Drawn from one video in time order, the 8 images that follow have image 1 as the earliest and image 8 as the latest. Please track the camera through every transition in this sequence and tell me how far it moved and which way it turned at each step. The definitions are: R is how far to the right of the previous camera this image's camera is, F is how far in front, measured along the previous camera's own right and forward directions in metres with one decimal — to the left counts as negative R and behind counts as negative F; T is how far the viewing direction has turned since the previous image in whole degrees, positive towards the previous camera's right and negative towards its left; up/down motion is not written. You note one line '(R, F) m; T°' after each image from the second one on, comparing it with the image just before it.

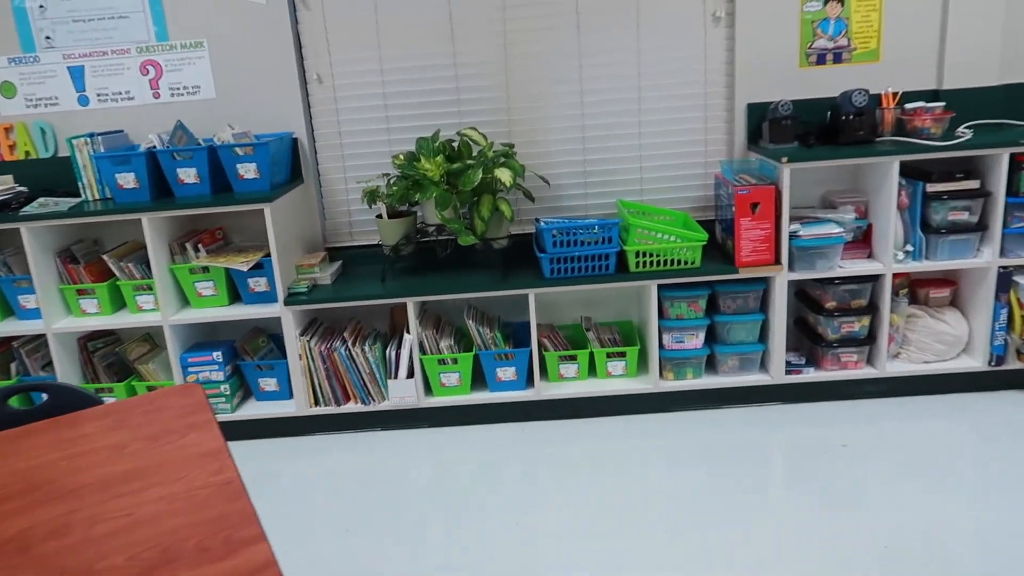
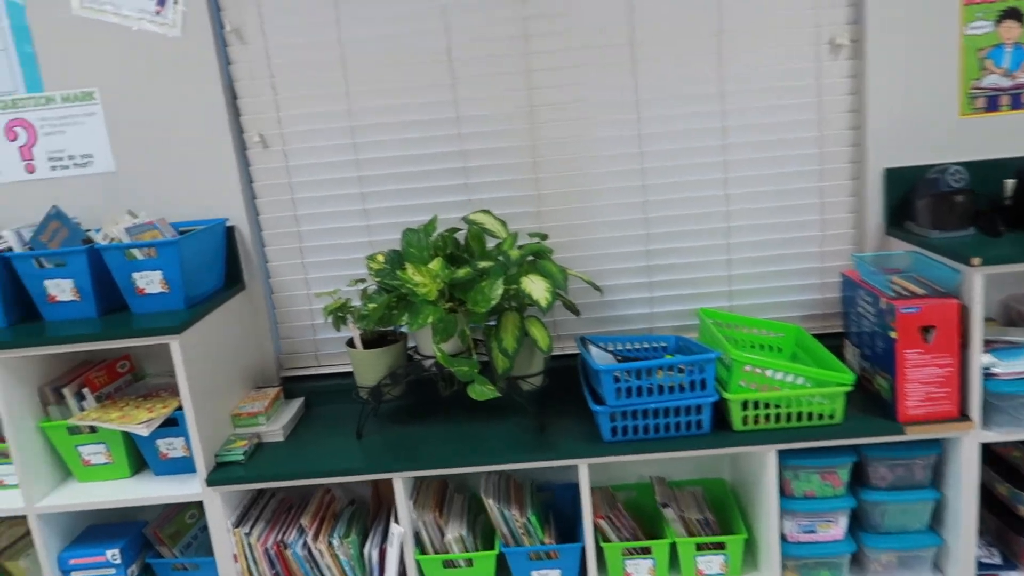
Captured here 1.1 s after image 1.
(-0.1, +0.8) m; 0°
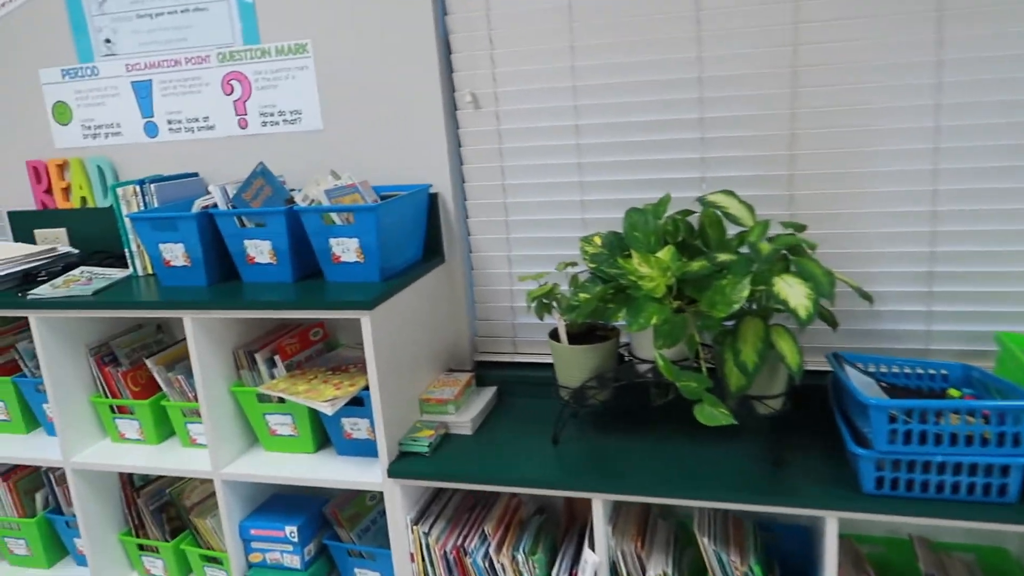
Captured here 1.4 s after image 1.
(-0.1, +0.3) m; -14°
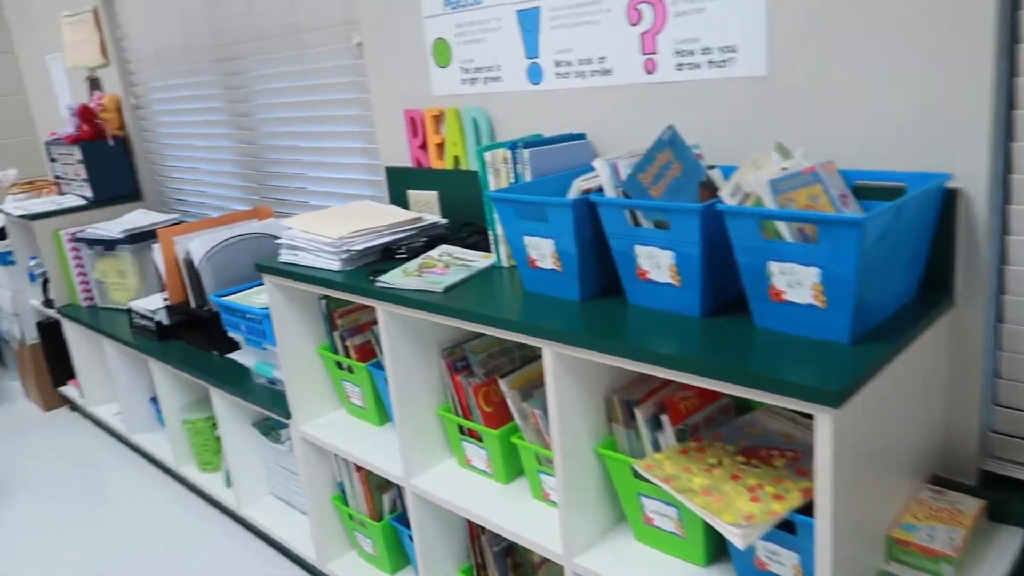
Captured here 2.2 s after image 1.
(-0.2, +0.6) m; -27°
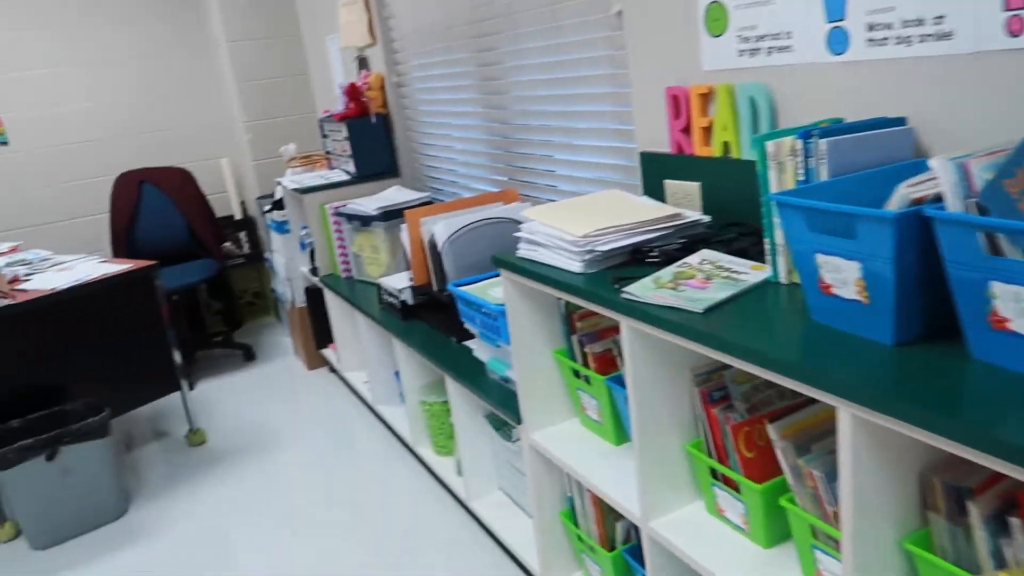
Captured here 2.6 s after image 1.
(0.0, +0.2) m; -18°
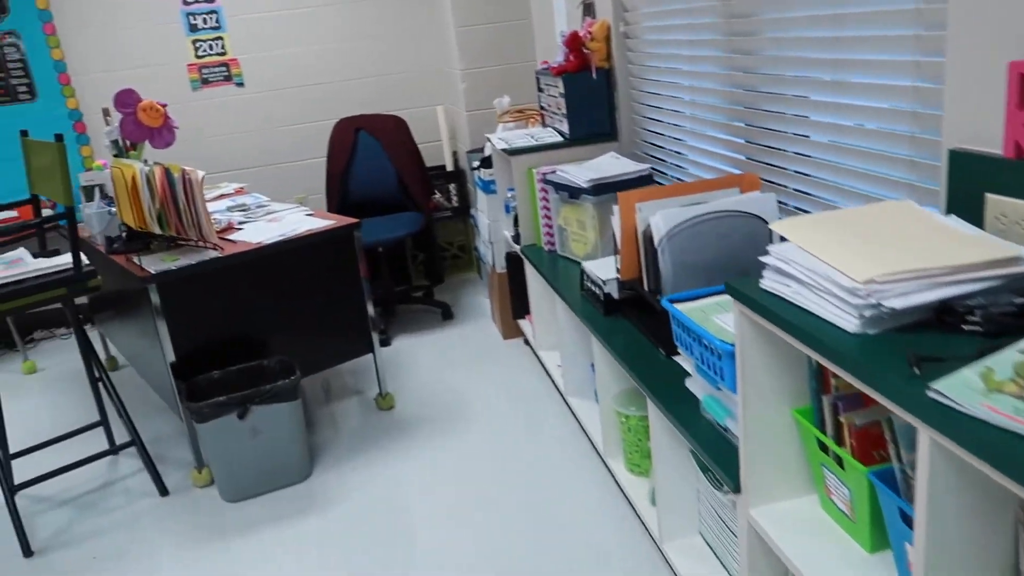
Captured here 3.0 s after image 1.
(0.0, +0.3) m; -15°
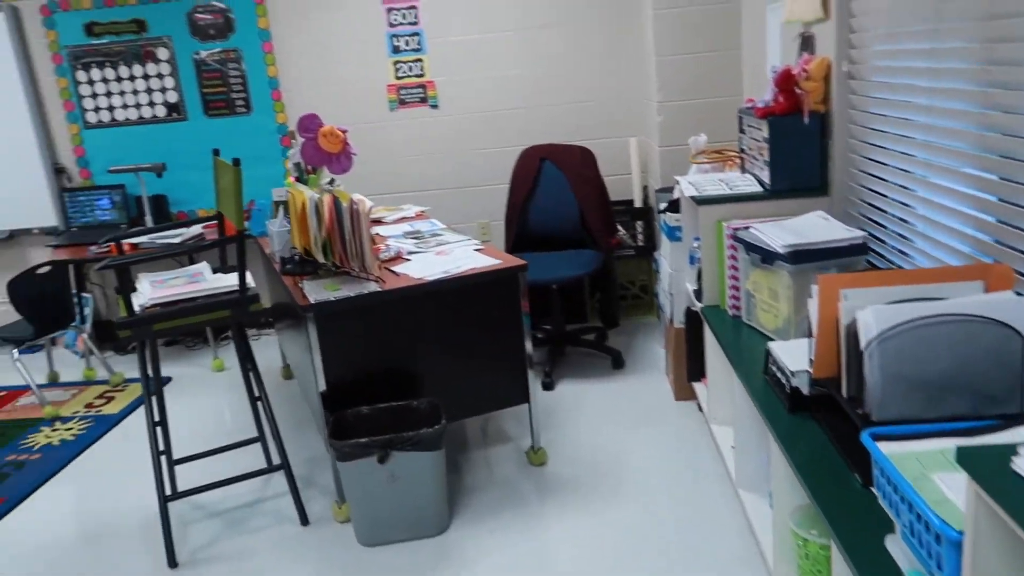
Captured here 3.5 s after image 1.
(0.0, +0.2) m; -14°
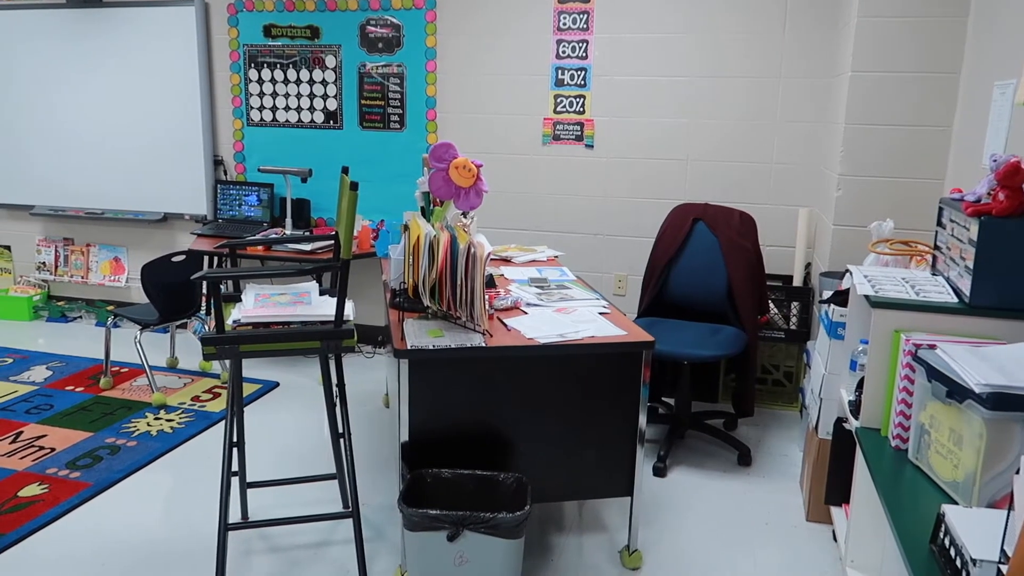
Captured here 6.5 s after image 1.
(0.0, +0.3) m; -10°
